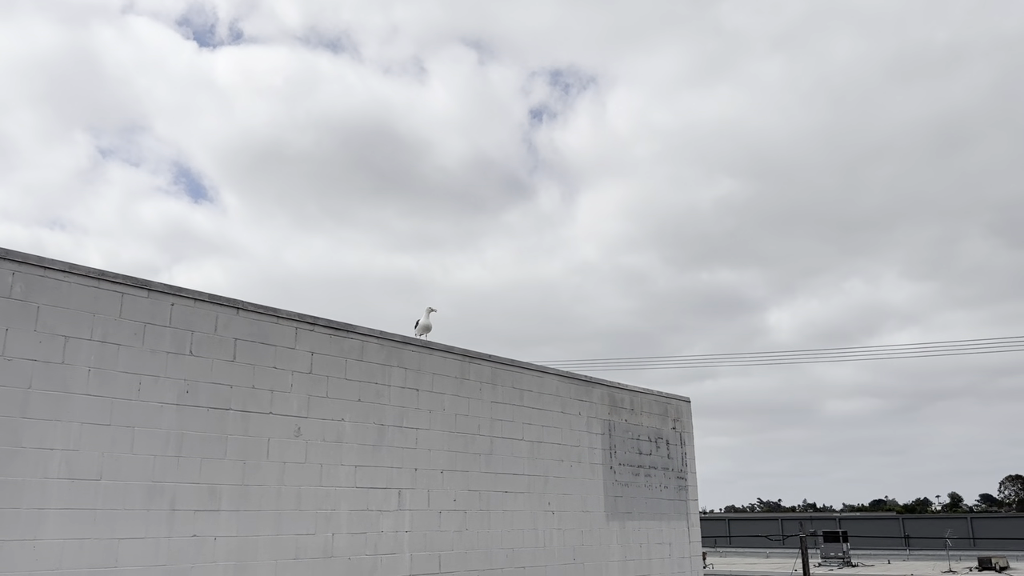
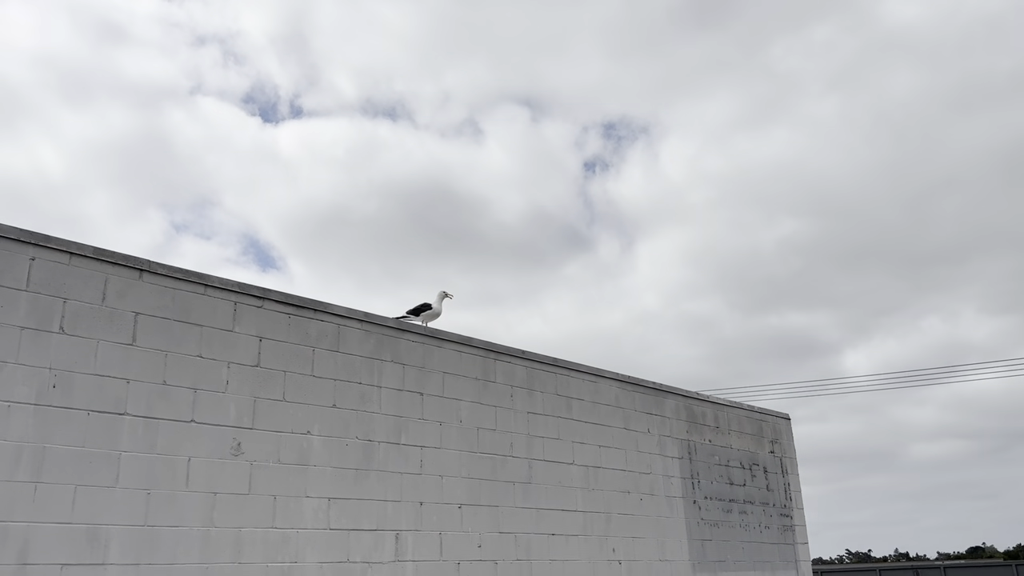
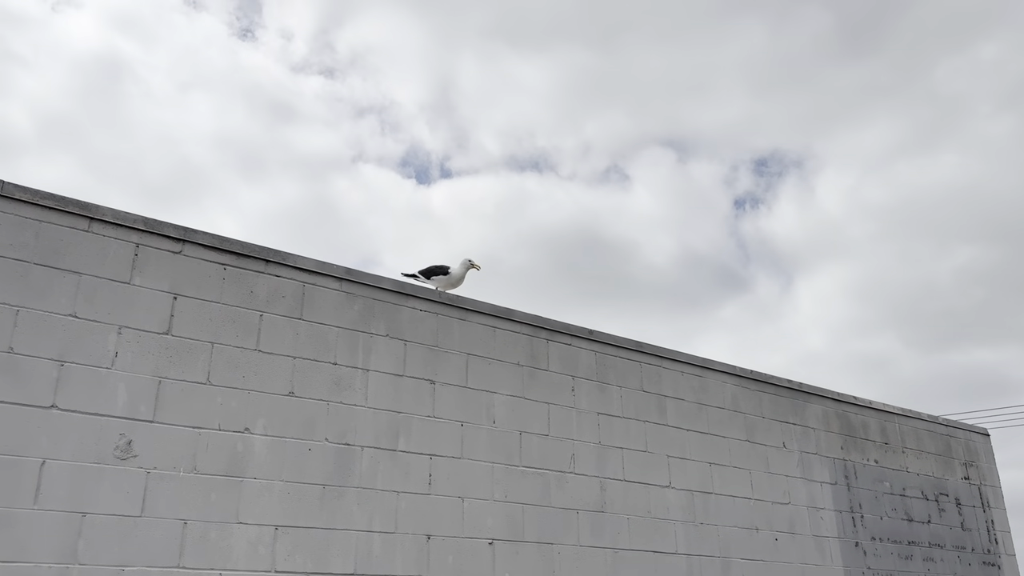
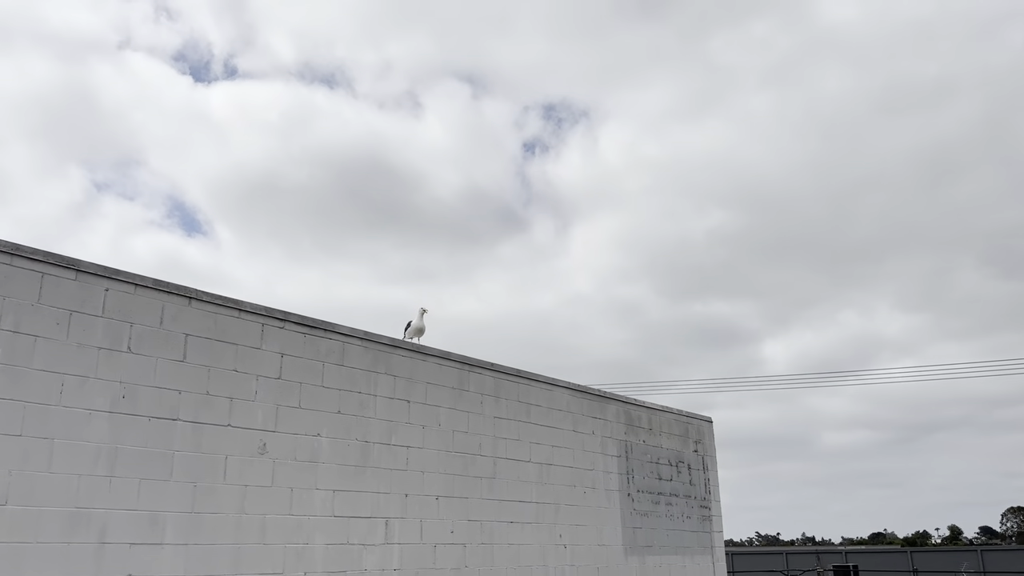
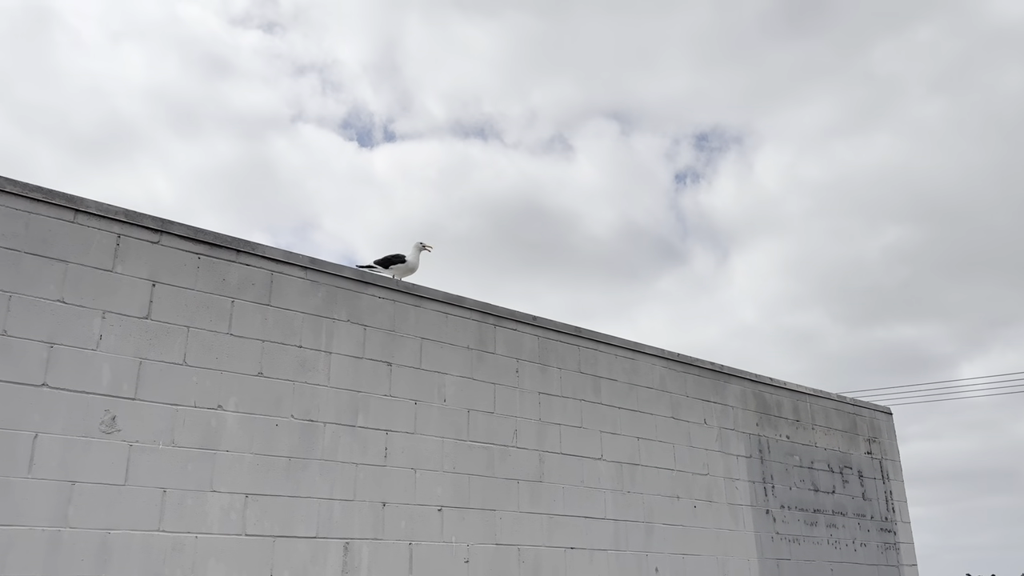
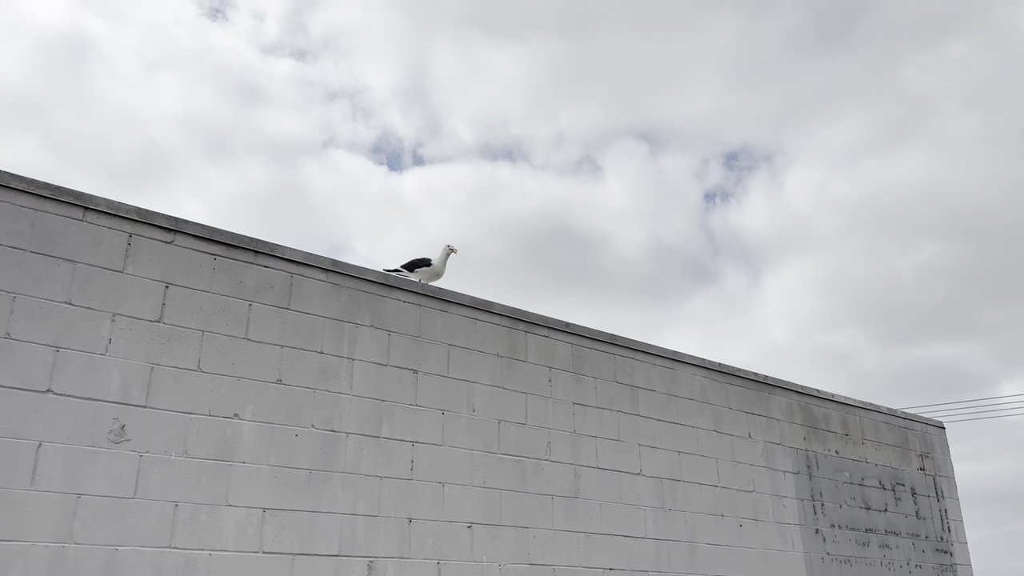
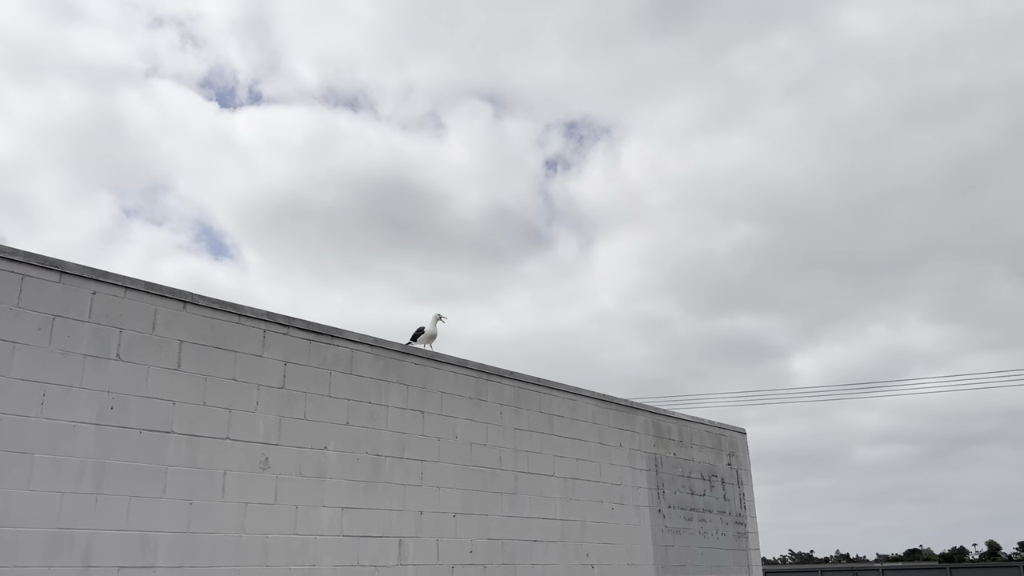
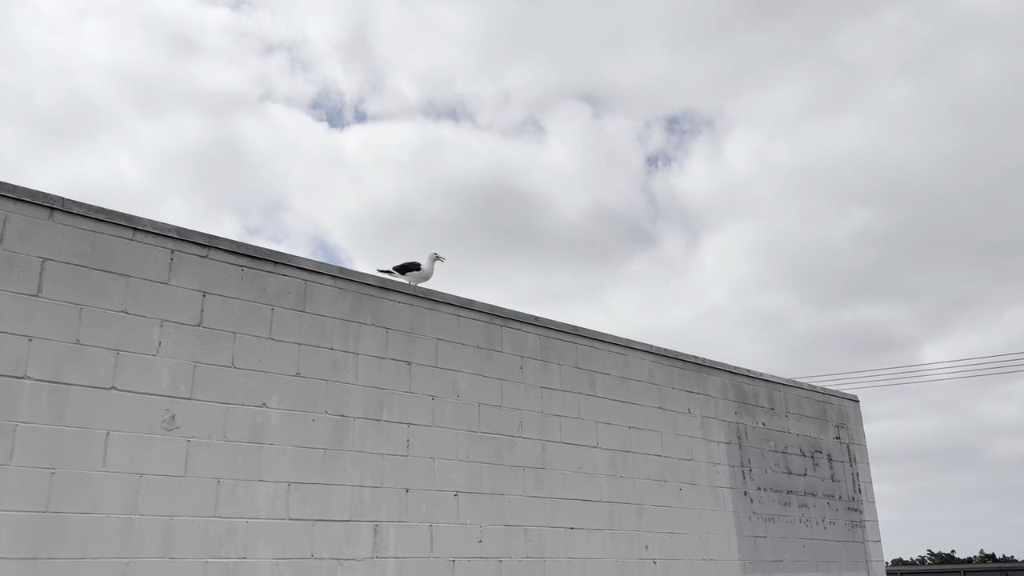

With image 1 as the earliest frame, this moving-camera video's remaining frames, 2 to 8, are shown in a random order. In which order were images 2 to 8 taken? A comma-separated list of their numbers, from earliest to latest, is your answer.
4, 7, 2, 8, 5, 6, 3
